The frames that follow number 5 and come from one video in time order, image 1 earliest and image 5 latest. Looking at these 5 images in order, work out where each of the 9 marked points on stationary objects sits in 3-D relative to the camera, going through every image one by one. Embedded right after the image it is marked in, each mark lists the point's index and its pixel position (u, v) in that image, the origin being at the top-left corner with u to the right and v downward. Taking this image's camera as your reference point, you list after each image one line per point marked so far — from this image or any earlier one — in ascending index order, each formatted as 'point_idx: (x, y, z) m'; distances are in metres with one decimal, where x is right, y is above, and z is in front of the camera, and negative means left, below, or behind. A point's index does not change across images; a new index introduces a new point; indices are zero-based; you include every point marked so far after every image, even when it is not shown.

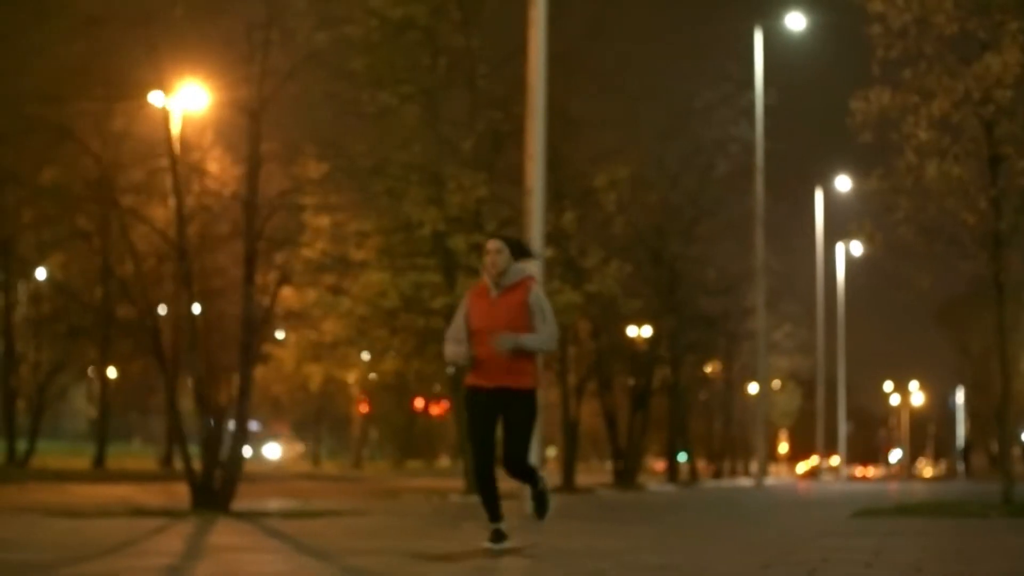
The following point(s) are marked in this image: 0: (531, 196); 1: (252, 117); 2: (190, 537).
0: (+0.2, +0.8, +15.8) m
1: (-2.5, +1.7, +17.7) m
2: (-1.9, -1.5, +10.5) m
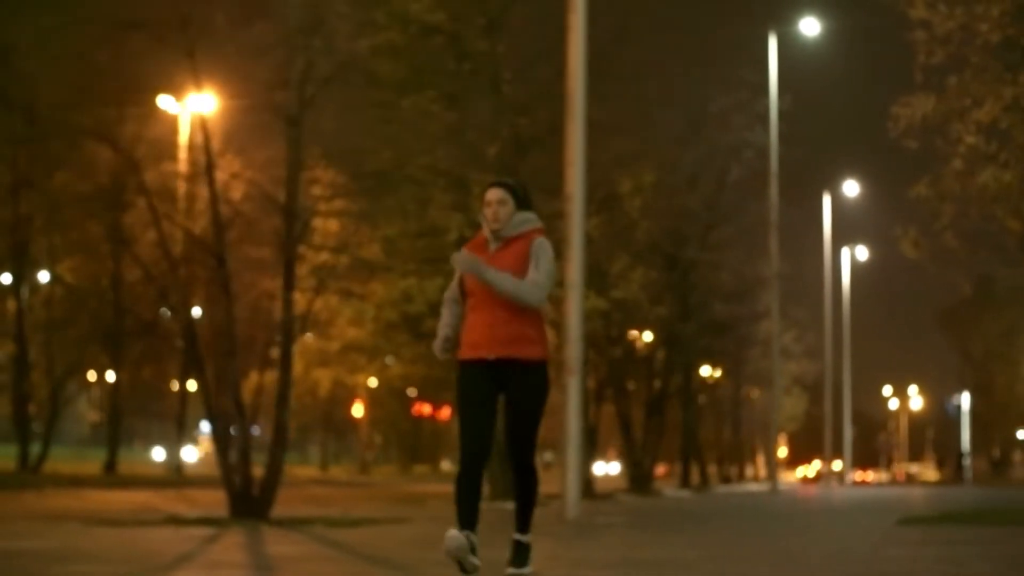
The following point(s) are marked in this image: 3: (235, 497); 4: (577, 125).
0: (+0.5, +0.8, +15.8) m
1: (-2.2, +1.6, +17.7) m
2: (-1.5, -1.5, +10.5) m
3: (-2.4, -1.8, +15.6) m
4: (+0.6, +1.5, +15.9) m
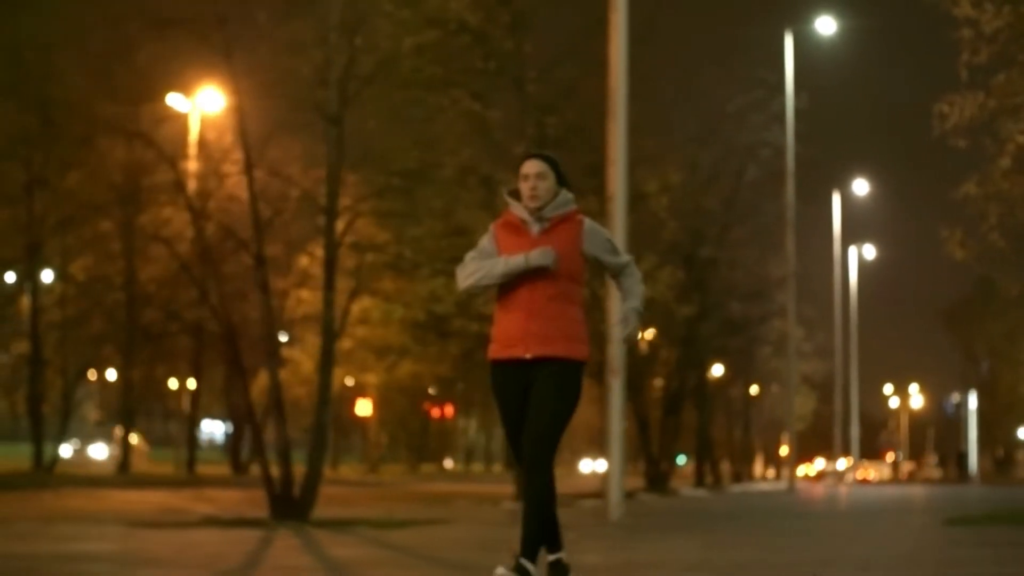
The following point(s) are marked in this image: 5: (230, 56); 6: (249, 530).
0: (+0.9, +0.8, +15.7) m
1: (-1.8, +1.6, +17.6) m
2: (-1.2, -1.5, +10.4) m
3: (-2.1, -1.8, +15.5) m
4: (+0.9, +1.5, +15.8) m
5: (-2.7, +2.3, +17.4) m
6: (-1.9, -1.8, +12.9) m
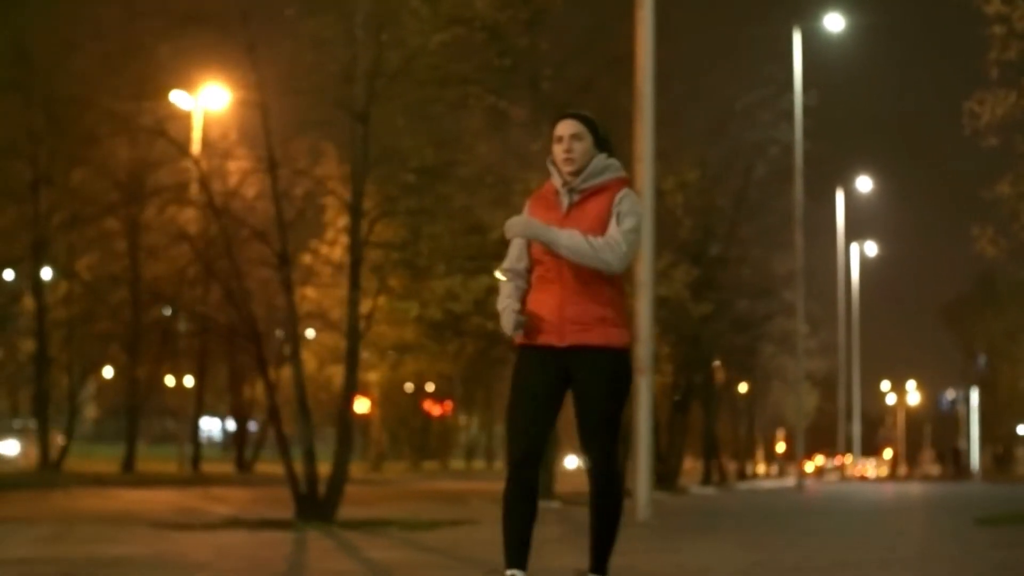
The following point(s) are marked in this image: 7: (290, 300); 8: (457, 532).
0: (+1.1, +0.8, +15.6) m
1: (-1.6, +1.6, +17.5) m
2: (-1.0, -1.5, +10.3) m
3: (-1.8, -1.8, +15.4) m
4: (+1.1, +1.5, +15.7) m
5: (-2.5, +2.3, +17.3) m
6: (-1.7, -1.8, +12.8) m
7: (-2.2, -0.1, +17.9) m
8: (-0.4, -1.9, +13.7) m
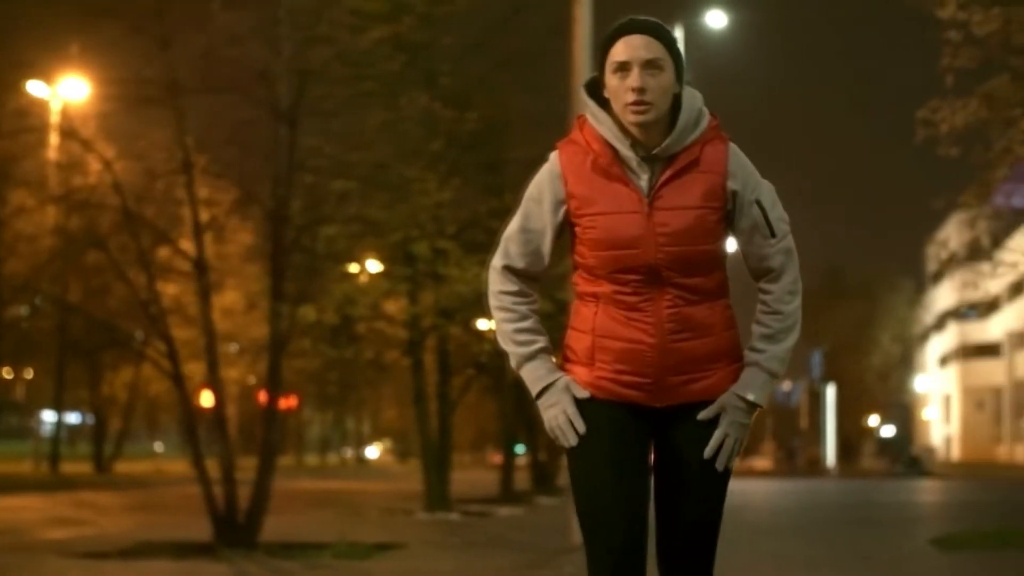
0: (+0.5, +0.7, +14.9) m
1: (-2.4, +1.6, +16.6) m
2: (-1.1, -1.6, +9.5) m
3: (-2.4, -1.9, +14.6) m
4: (+0.5, +1.4, +15.1) m
5: (-3.3, +2.2, +16.4) m
6: (-2.0, -1.8, +11.9) m
7: (-3.0, -0.2, +17.0) m
8: (-0.8, -1.9, +12.9) m
